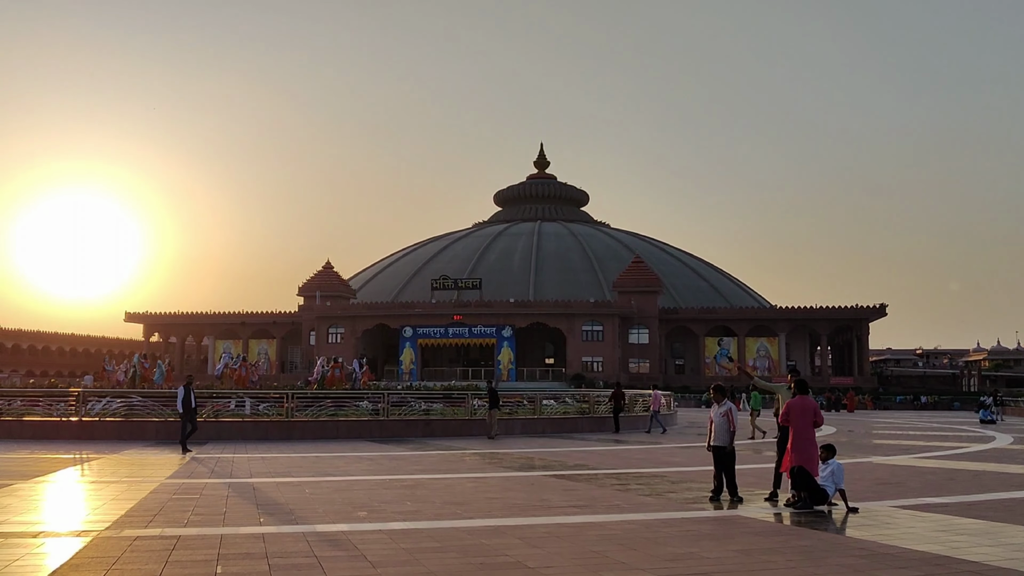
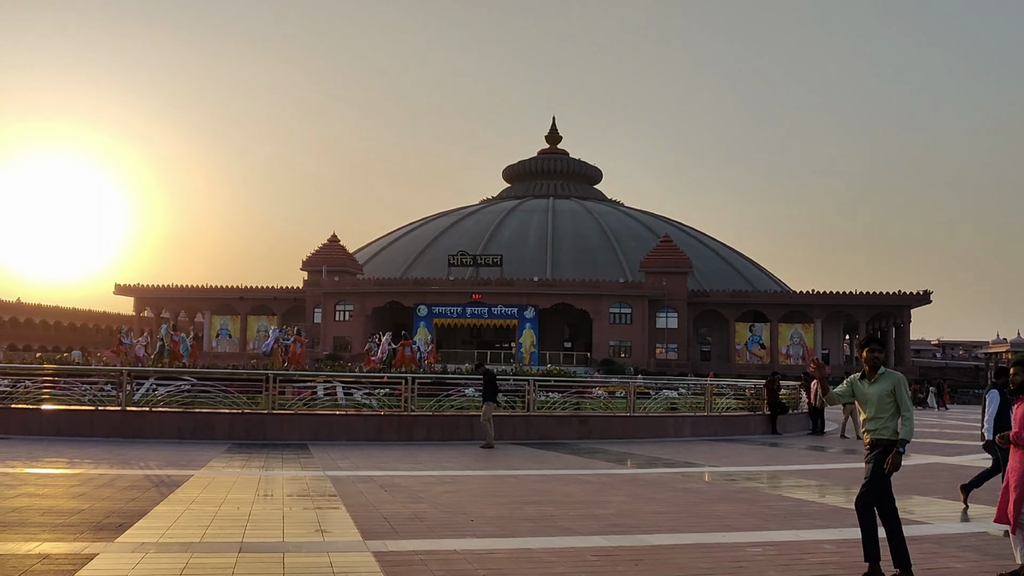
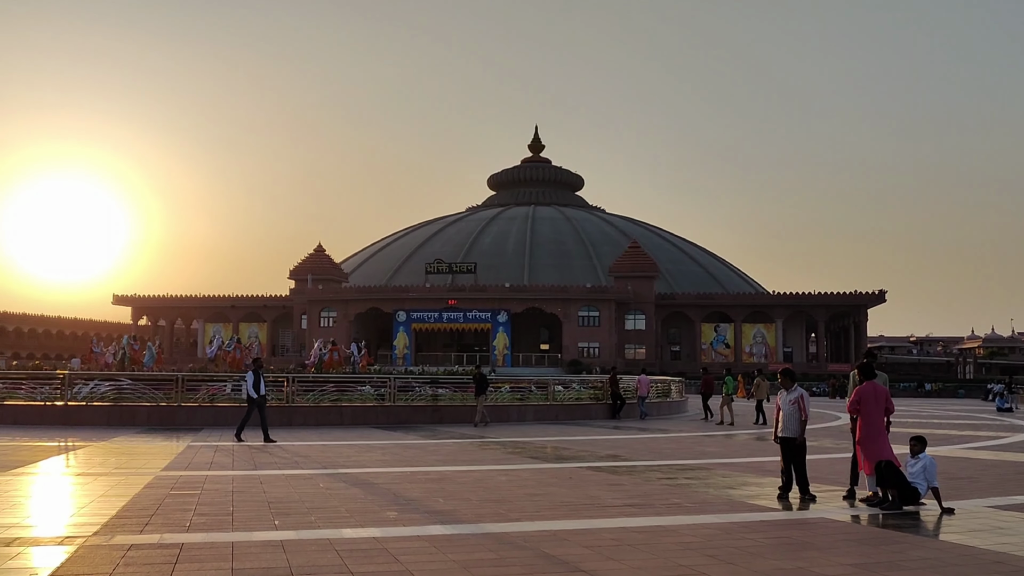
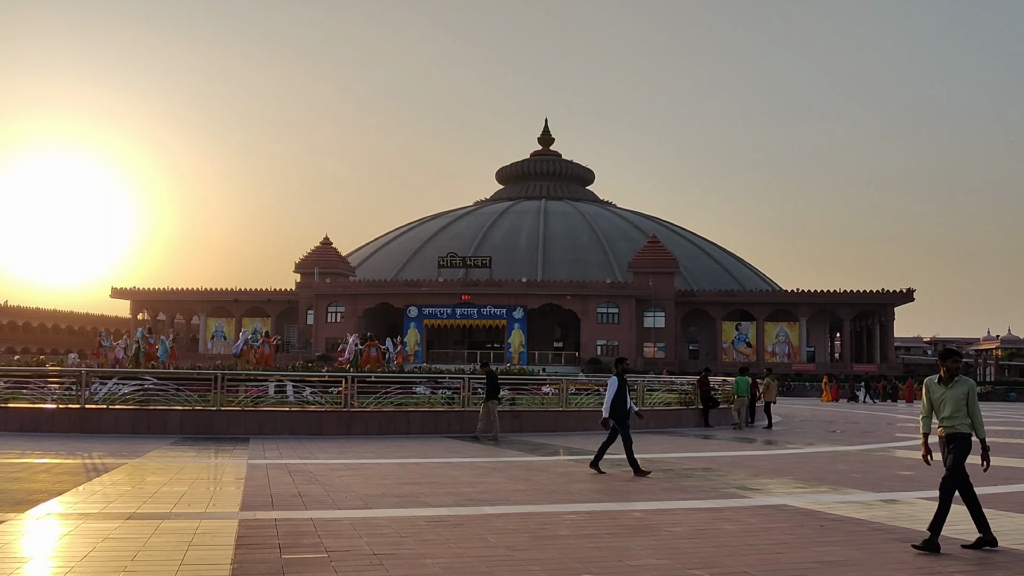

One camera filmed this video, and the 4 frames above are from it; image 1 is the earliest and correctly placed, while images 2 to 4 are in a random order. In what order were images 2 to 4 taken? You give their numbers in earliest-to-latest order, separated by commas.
3, 4, 2
